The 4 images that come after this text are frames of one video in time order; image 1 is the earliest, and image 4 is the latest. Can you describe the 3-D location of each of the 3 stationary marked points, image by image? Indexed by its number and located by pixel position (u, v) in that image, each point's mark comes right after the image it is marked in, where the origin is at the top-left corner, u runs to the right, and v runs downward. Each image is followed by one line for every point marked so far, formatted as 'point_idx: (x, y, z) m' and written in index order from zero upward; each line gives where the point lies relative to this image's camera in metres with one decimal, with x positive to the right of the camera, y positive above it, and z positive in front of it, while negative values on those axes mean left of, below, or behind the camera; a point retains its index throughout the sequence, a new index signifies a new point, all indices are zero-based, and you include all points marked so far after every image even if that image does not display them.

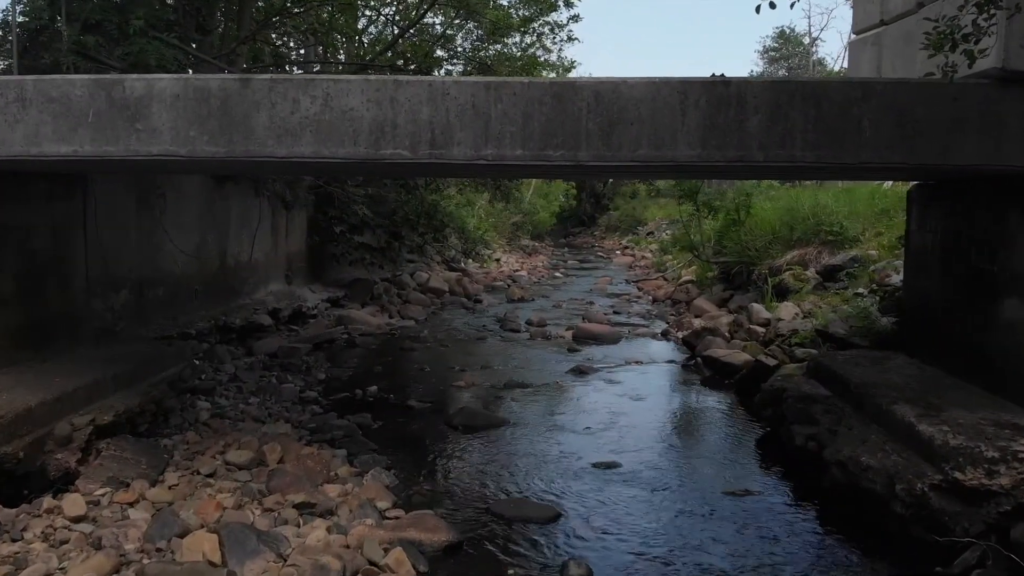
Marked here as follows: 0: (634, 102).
0: (+0.6, +0.9, +4.3) m
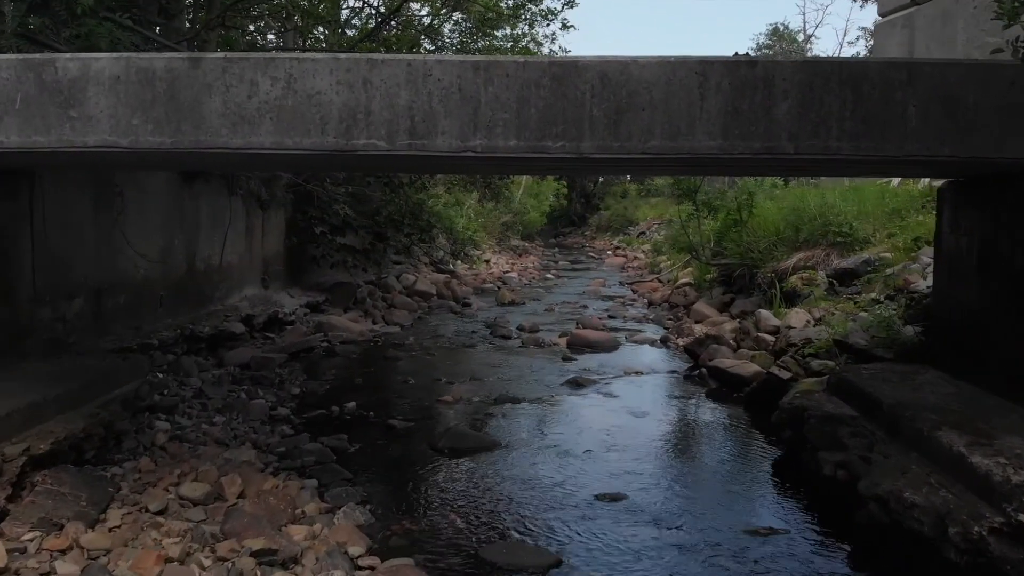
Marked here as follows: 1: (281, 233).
0: (+0.6, +0.9, +3.7) m
1: (-2.7, +0.7, +10.4) m
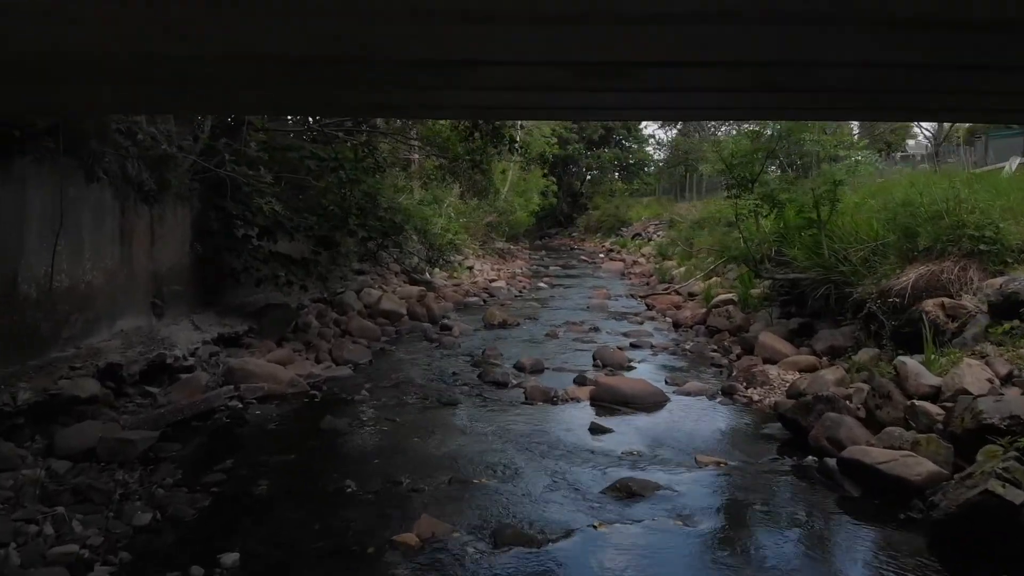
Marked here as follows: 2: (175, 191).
0: (+0.7, +0.7, +0.8) m
1: (-2.8, +0.4, +7.4) m
2: (-2.7, +0.8, +7.1) m
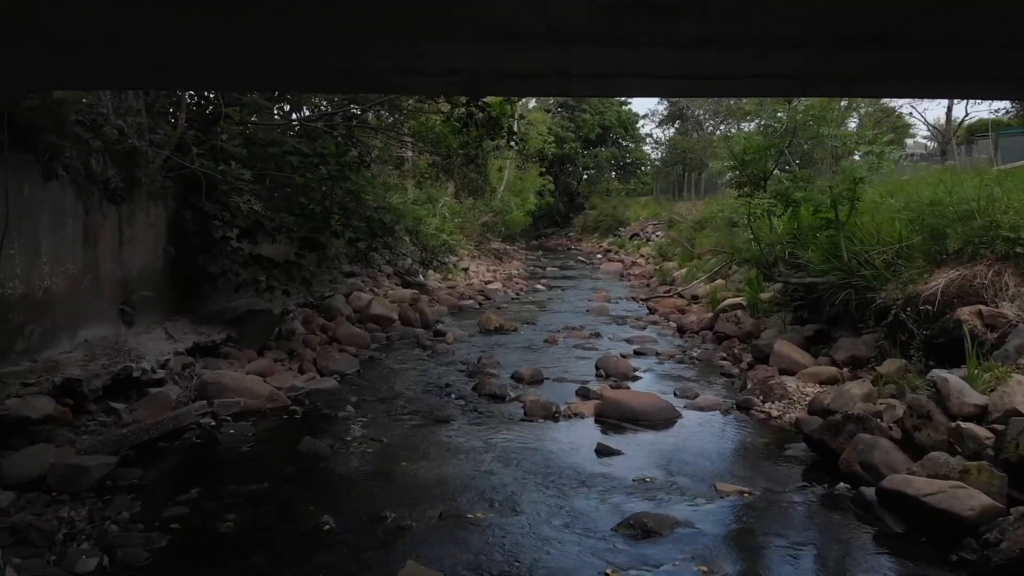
0: (+0.7, +0.6, +0.3) m
1: (-2.8, +0.4, +6.9) m
2: (-2.8, +0.7, +6.6) m
